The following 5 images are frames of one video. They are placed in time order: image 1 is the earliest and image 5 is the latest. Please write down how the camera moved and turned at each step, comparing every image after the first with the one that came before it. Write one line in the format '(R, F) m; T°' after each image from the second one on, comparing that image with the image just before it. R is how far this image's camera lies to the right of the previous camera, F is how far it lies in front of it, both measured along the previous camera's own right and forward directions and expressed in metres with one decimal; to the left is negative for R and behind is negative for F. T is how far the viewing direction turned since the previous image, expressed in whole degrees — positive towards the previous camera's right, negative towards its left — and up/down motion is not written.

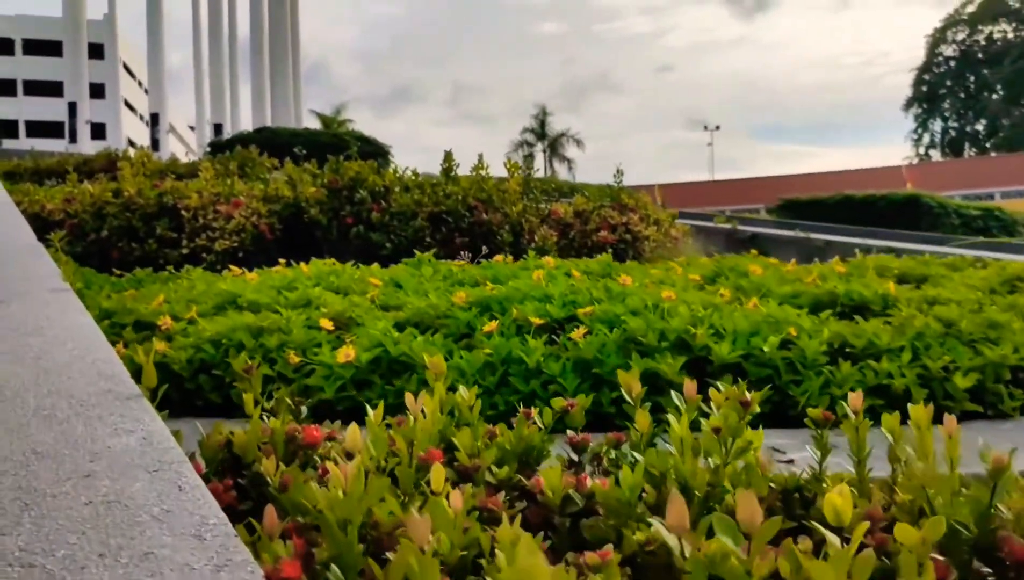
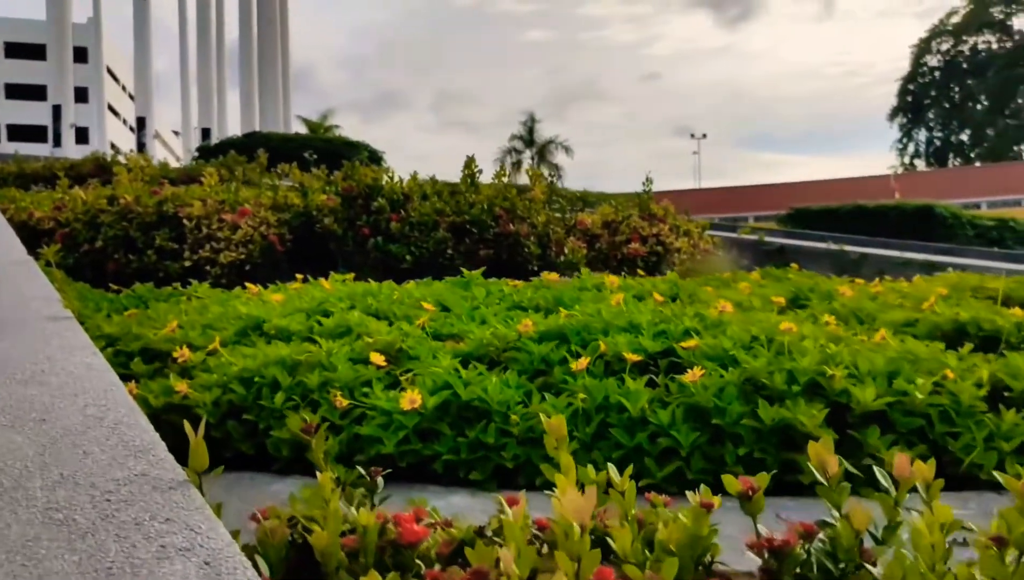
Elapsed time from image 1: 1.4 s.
(-0.3, +0.5) m; +1°
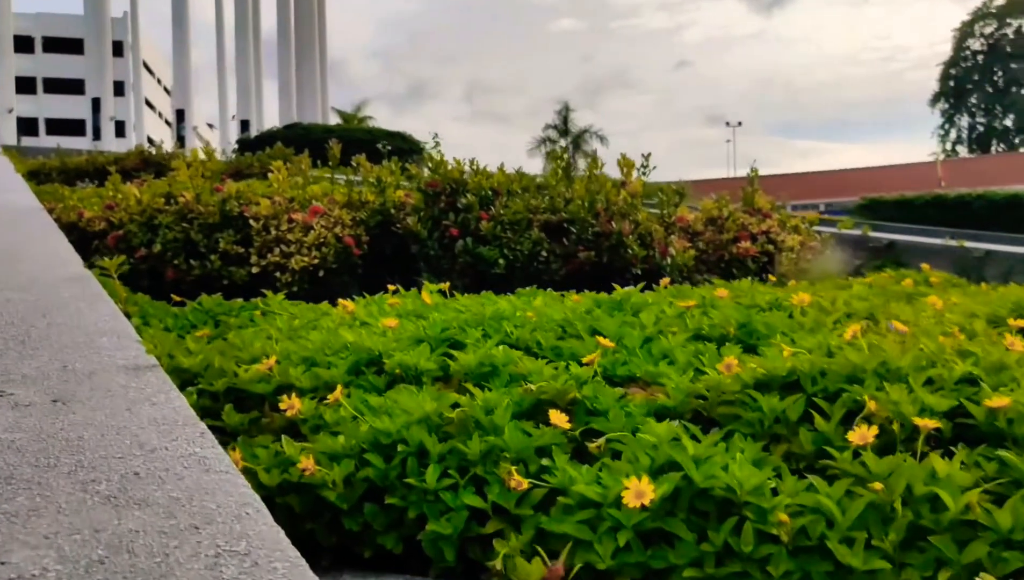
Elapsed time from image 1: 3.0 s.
(-0.4, +0.7) m; -2°
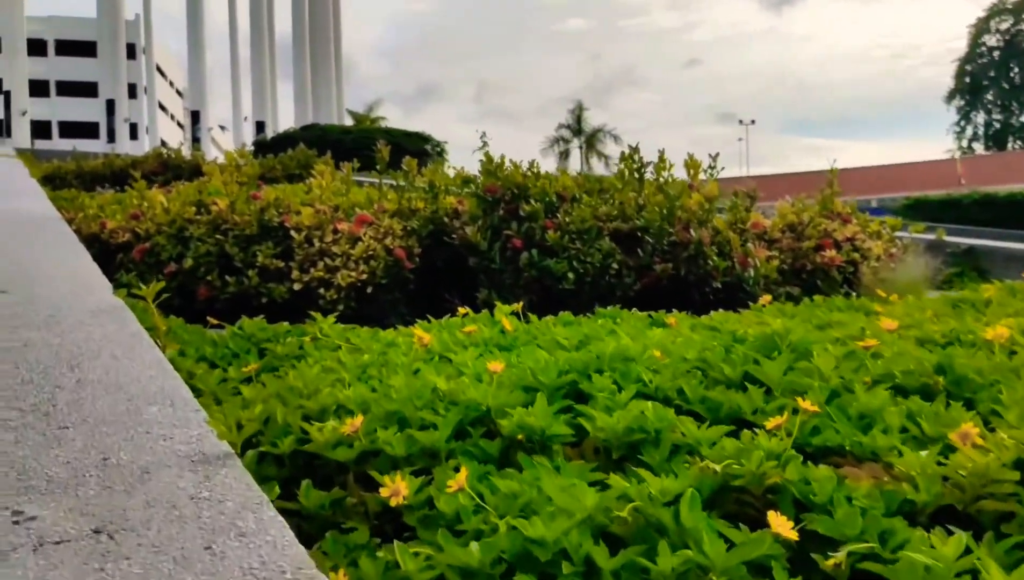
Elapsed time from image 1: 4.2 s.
(-0.3, +0.5) m; -1°
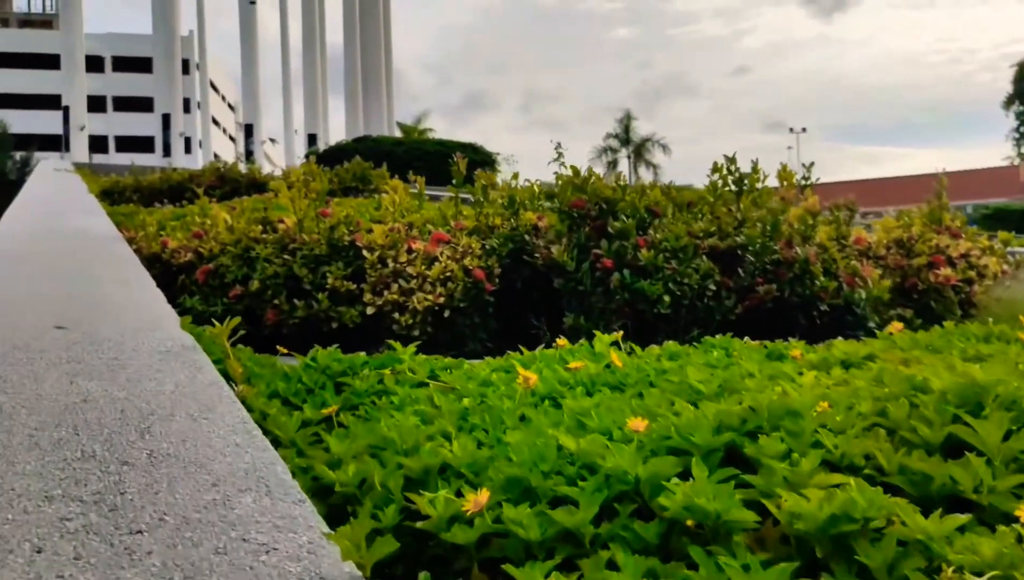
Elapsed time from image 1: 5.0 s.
(-0.2, +0.4) m; -3°
